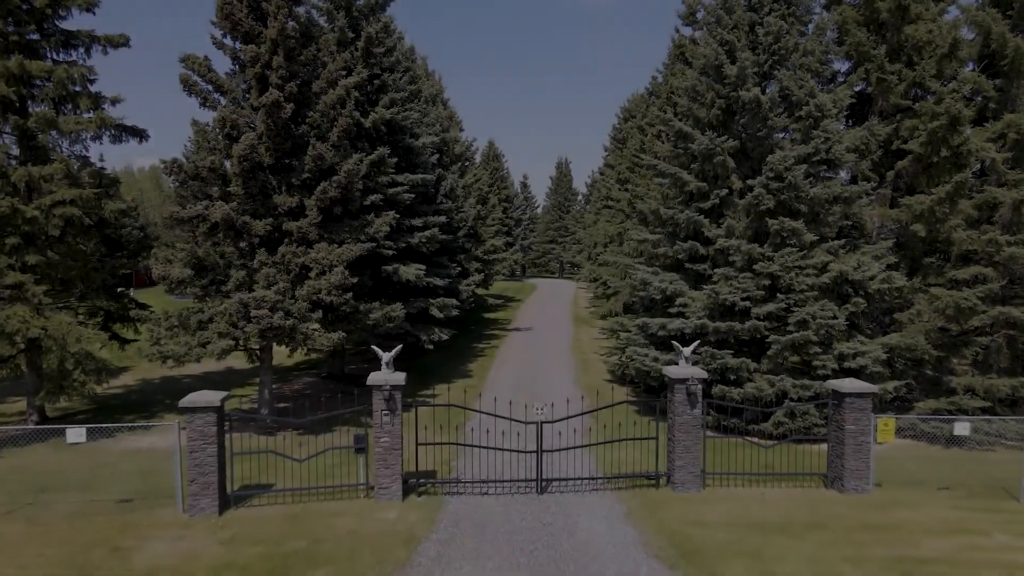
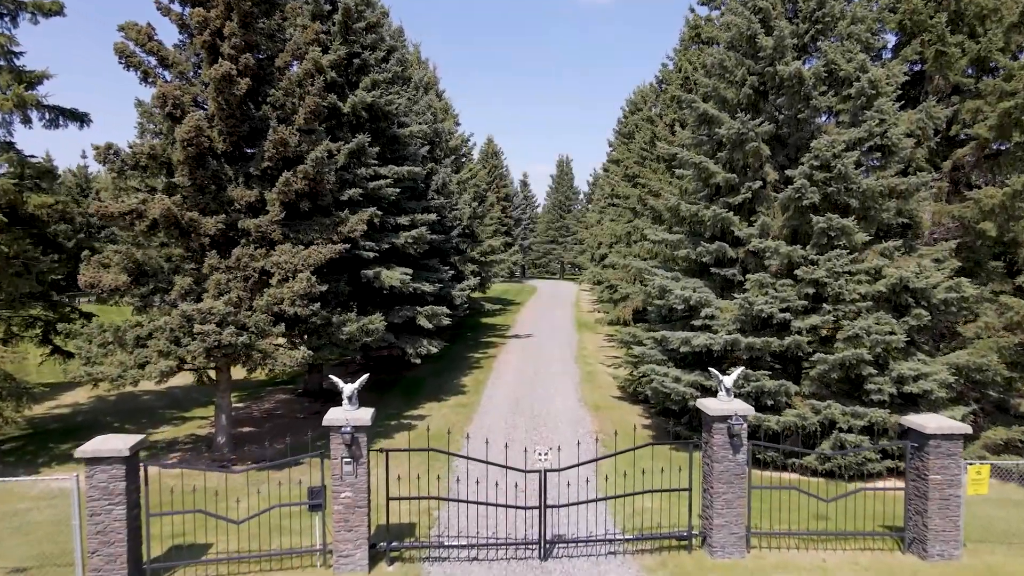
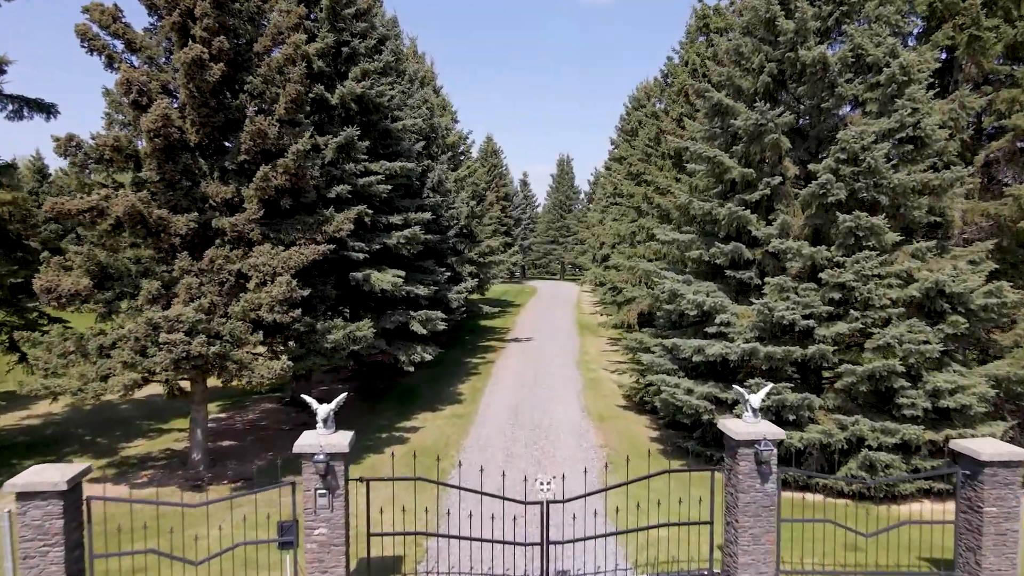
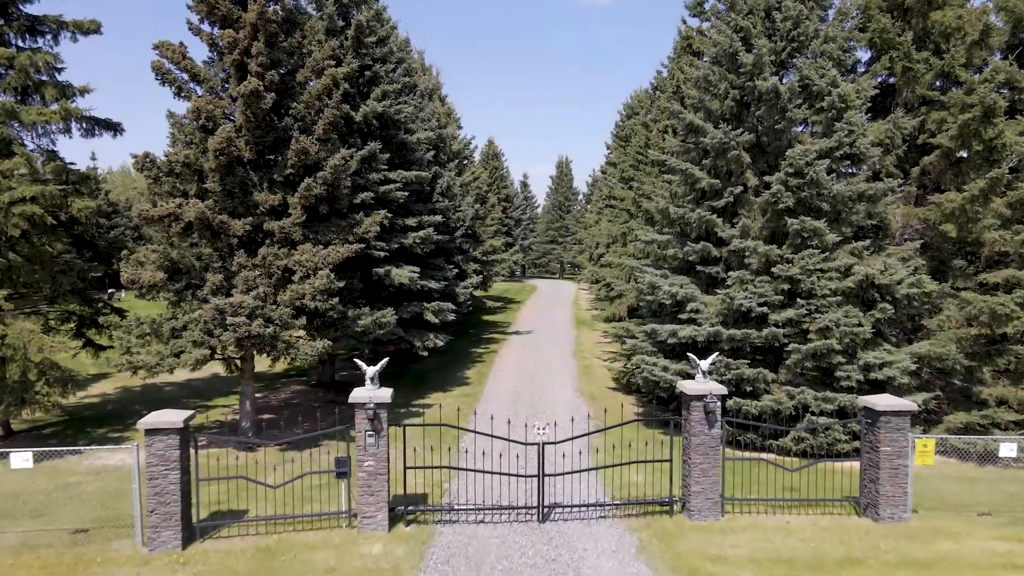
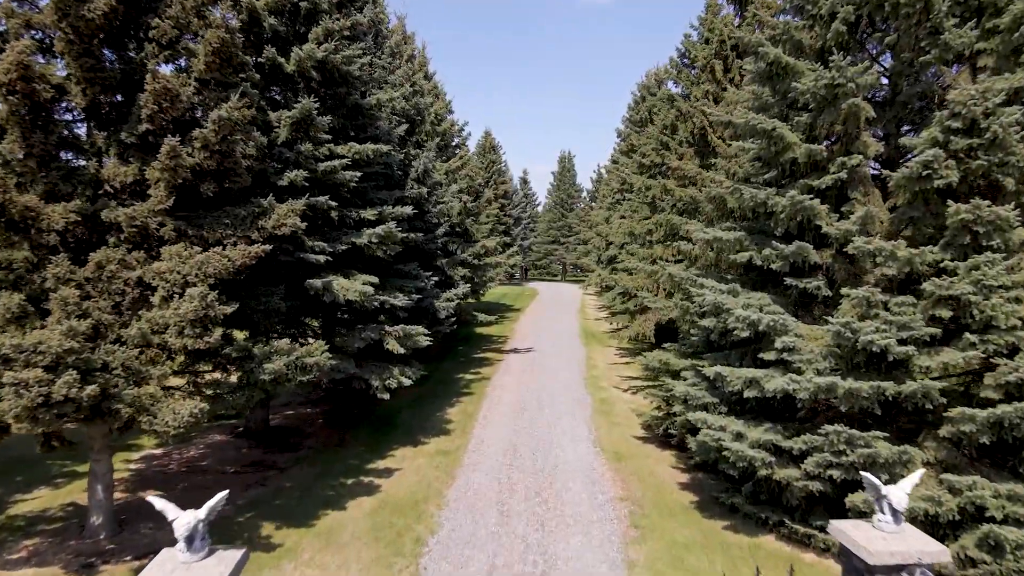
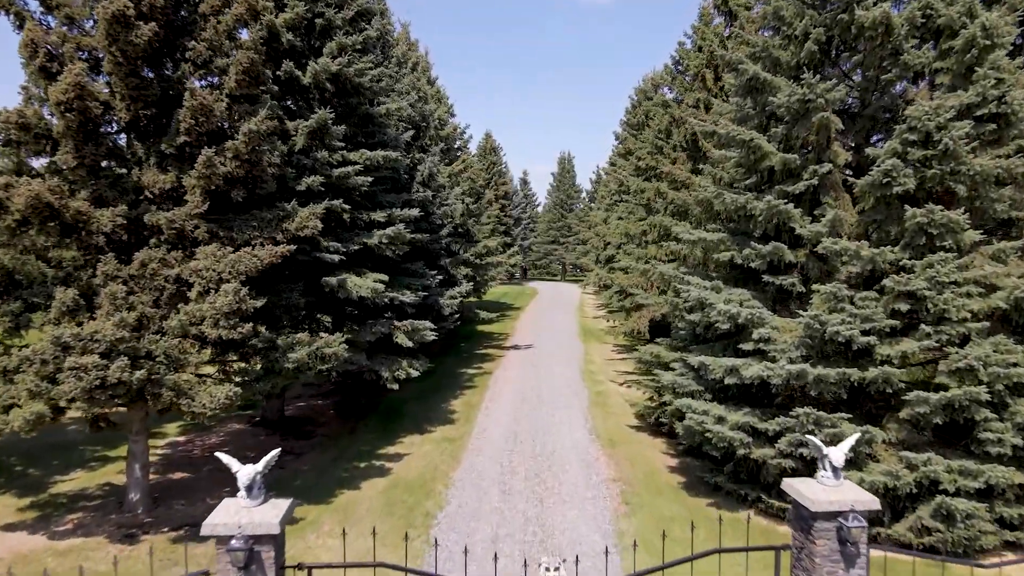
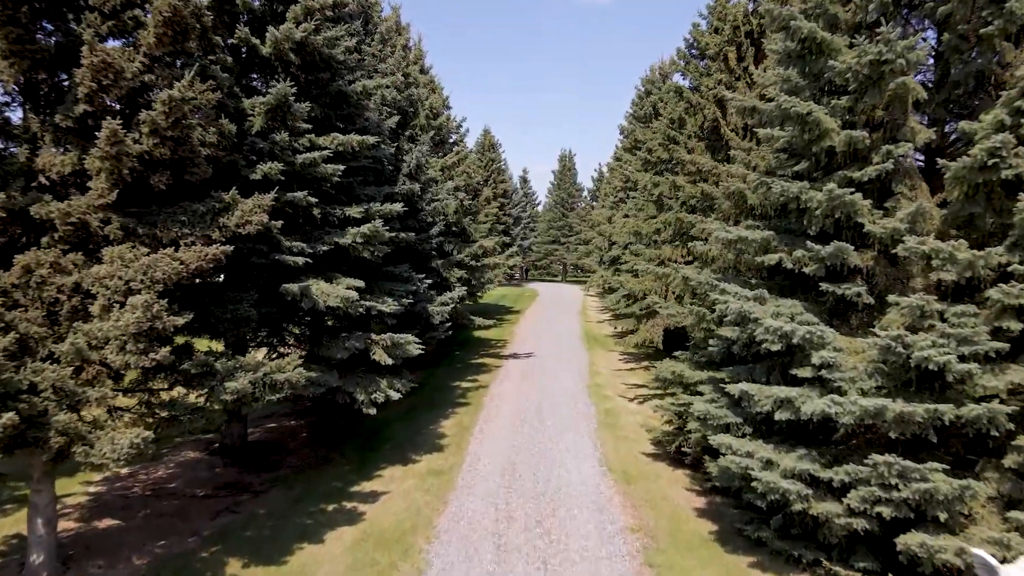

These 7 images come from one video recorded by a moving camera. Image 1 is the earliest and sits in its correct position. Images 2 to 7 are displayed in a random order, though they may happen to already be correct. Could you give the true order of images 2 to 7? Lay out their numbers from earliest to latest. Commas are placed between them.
4, 2, 3, 6, 5, 7
